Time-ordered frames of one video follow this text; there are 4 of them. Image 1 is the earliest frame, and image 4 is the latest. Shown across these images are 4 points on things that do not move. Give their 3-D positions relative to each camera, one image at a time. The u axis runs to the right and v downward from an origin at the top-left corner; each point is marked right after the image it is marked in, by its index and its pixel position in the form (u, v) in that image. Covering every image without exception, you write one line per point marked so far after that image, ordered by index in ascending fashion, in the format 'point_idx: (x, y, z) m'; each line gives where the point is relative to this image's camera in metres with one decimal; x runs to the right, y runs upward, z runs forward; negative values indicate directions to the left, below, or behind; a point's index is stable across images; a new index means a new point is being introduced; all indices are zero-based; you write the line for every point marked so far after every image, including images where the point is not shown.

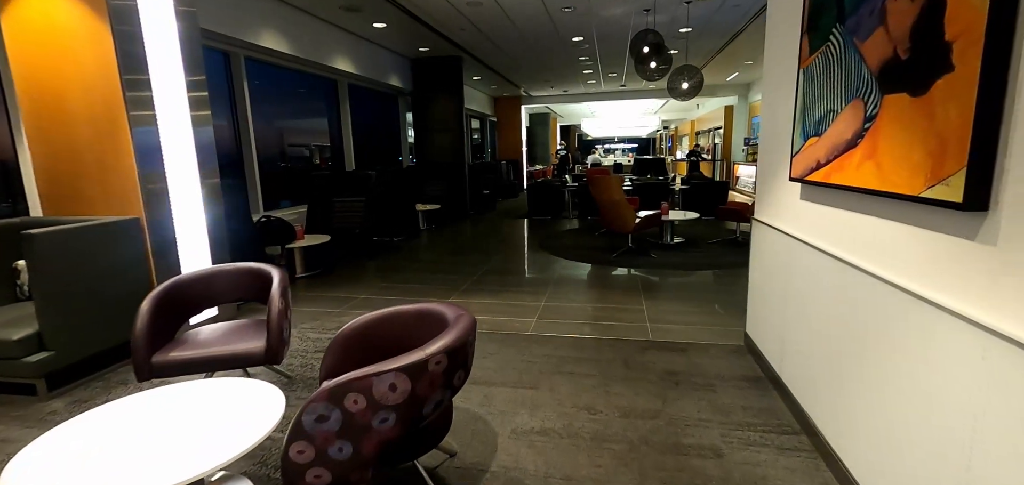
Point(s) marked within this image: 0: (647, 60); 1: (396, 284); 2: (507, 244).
0: (+1.9, +2.5, +6.6) m
1: (-1.3, -0.4, +5.3) m
2: (-0.1, 0.0, +7.6) m
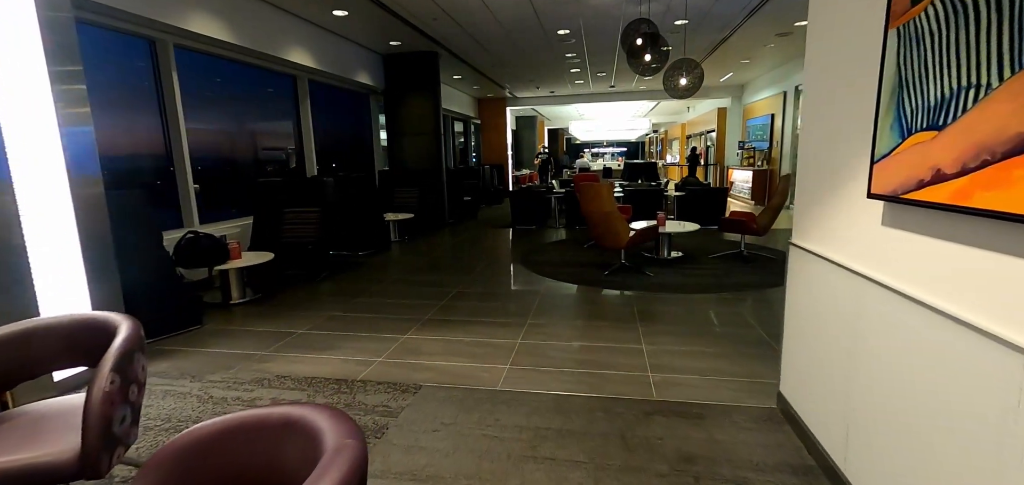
0: (+1.6, +2.3, +5.8) m
1: (-1.5, -0.6, +4.4) m
2: (-0.4, -0.2, +6.8) m
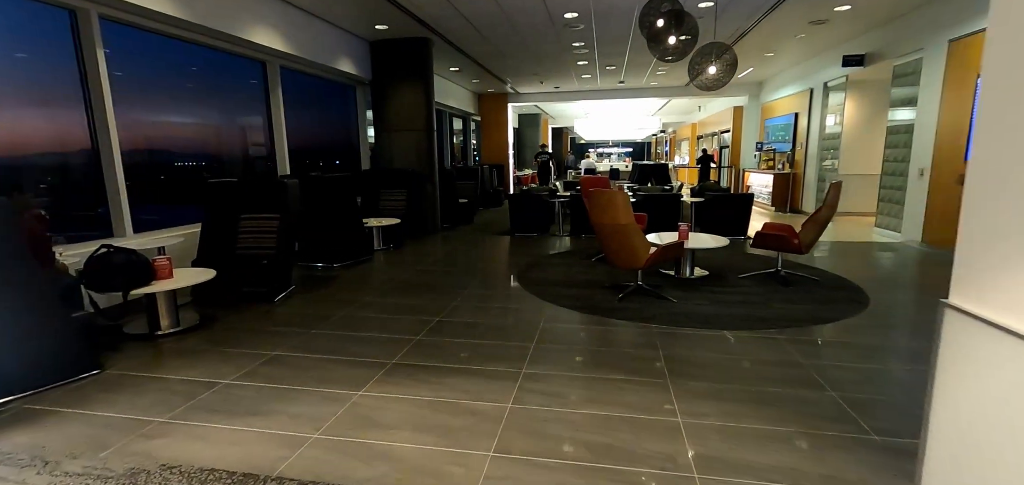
0: (+1.6, +2.1, +4.9) m
1: (-1.6, -0.8, +3.5) m
2: (-0.4, -0.4, +5.9) m
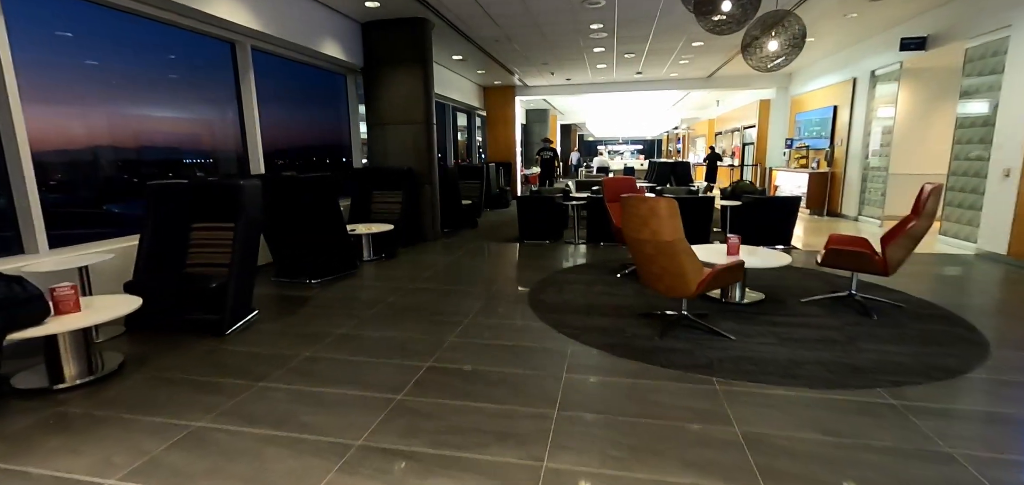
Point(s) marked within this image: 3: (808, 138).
0: (+1.7, +2.0, +3.9) m
1: (-1.5, -0.9, +2.6) m
2: (-0.3, -0.5, +4.9) m
3: (+6.7, +2.4, +11.0) m
